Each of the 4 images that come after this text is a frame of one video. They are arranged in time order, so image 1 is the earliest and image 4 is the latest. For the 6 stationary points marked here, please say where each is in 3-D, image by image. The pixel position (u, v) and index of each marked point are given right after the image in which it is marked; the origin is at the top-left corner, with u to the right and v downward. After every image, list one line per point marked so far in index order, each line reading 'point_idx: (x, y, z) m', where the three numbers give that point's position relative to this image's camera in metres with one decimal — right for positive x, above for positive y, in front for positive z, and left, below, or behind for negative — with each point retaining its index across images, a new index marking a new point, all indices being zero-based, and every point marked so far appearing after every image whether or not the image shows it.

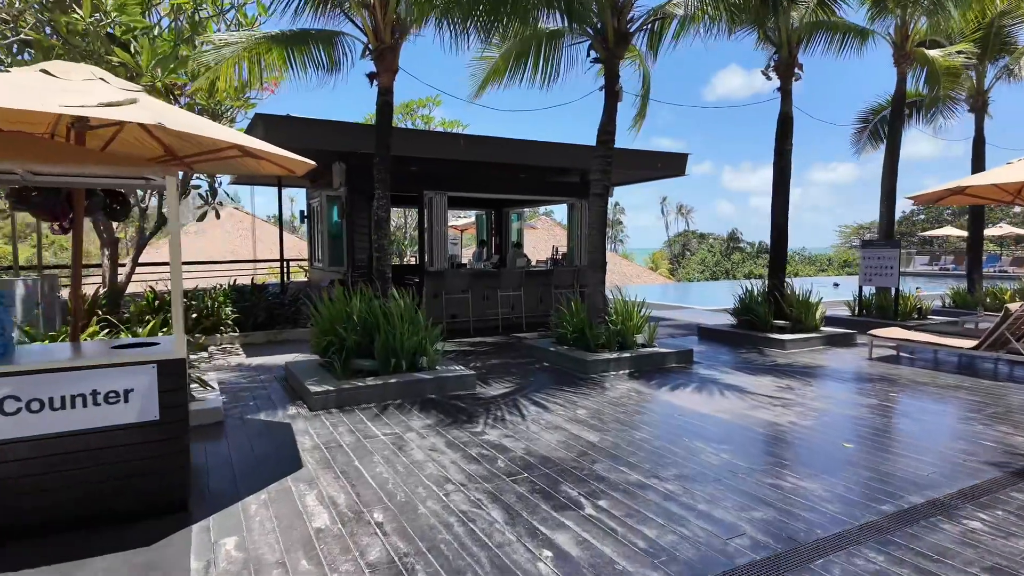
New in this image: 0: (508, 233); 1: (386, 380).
0: (-0.1, +1.2, +13.0) m
1: (-1.1, -0.8, +5.1) m
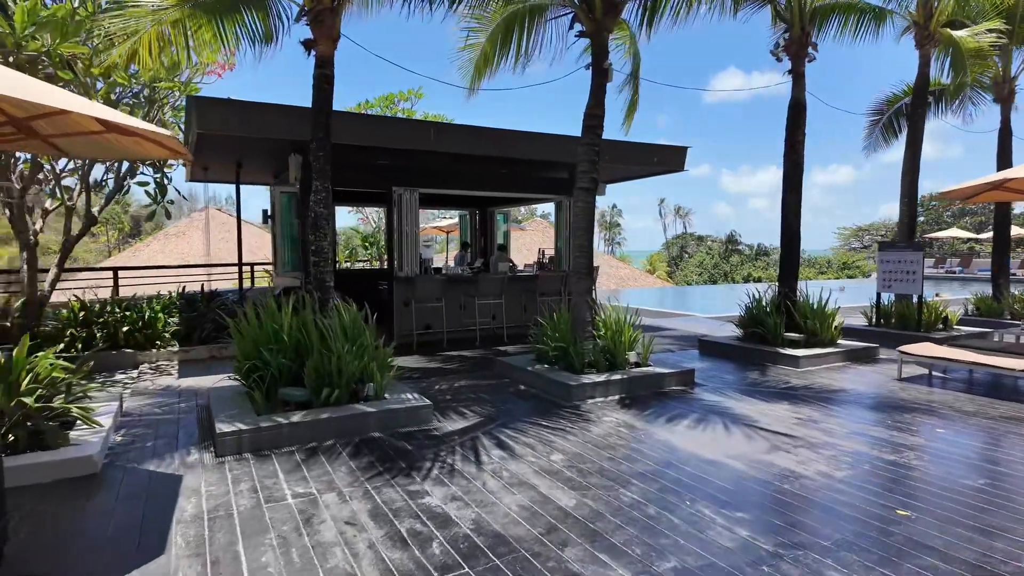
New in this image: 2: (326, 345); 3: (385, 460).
0: (-0.4, +1.1, +12.1) m
1: (-1.3, -0.9, +4.1) m
2: (-1.4, -0.4, +4.4) m
3: (-0.8, -1.1, +3.7) m
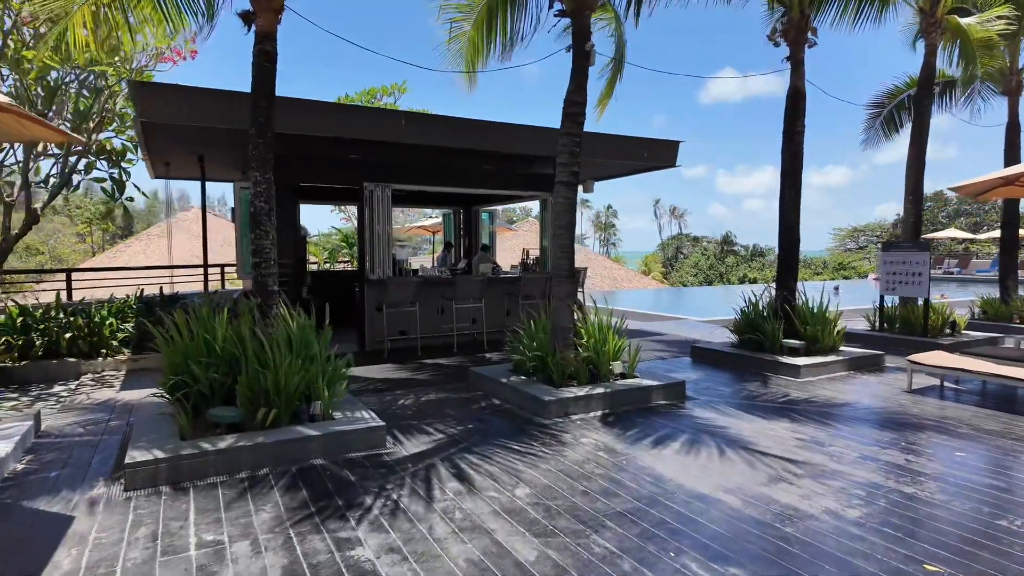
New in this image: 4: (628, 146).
0: (-0.7, +1.0, +11.5) m
1: (-1.6, -0.9, +3.6) m
2: (-1.6, -0.5, +3.9) m
3: (-1.0, -1.1, +3.2) m
4: (+1.6, +2.0, +8.5) m
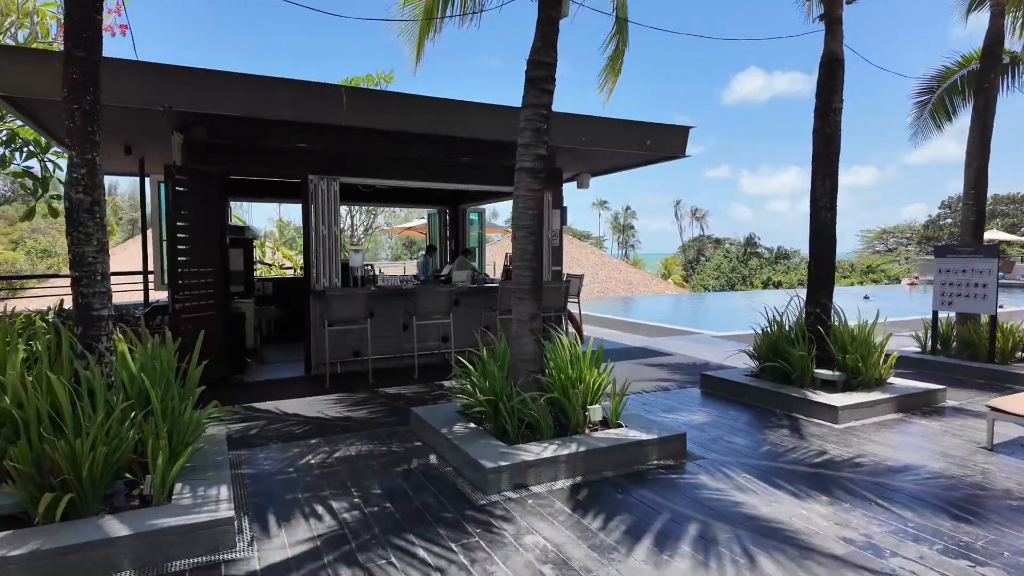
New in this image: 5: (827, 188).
0: (-0.8, +0.9, +10.3) m
1: (-2.0, -1.0, +2.4) m
2: (-2.0, -0.6, +2.7) m
3: (-1.5, -1.2, +2.0) m
4: (+1.4, +1.9, +7.2) m
5: (+2.9, +0.9, +5.5) m
